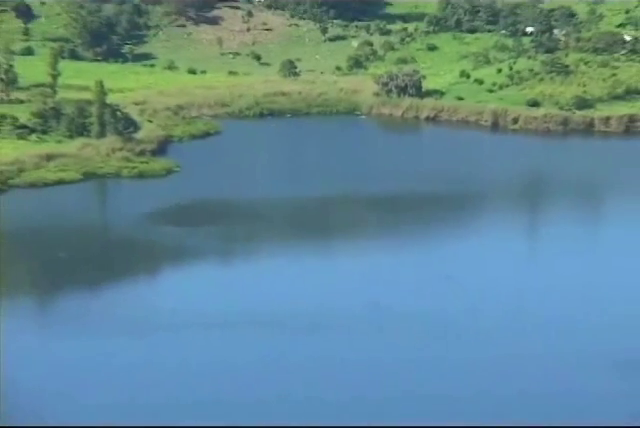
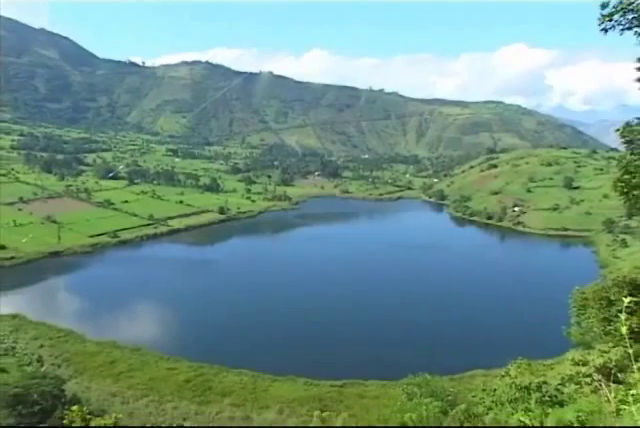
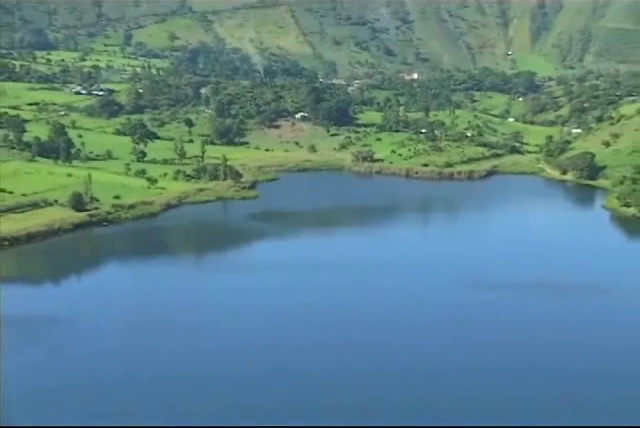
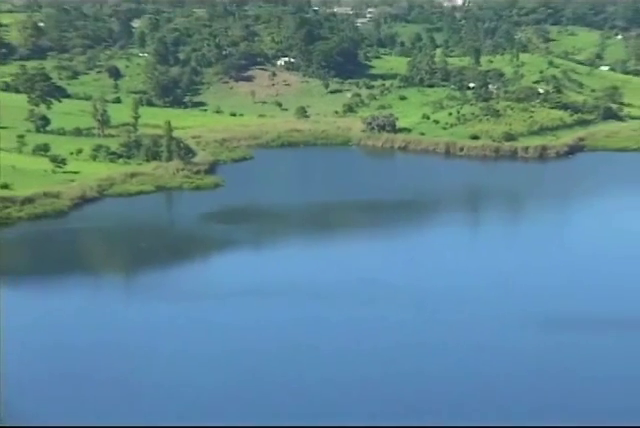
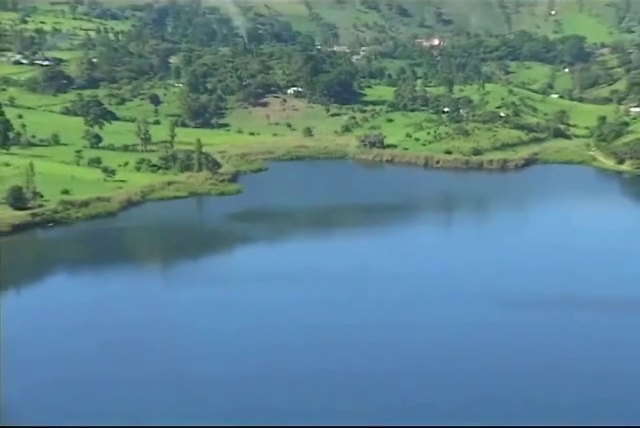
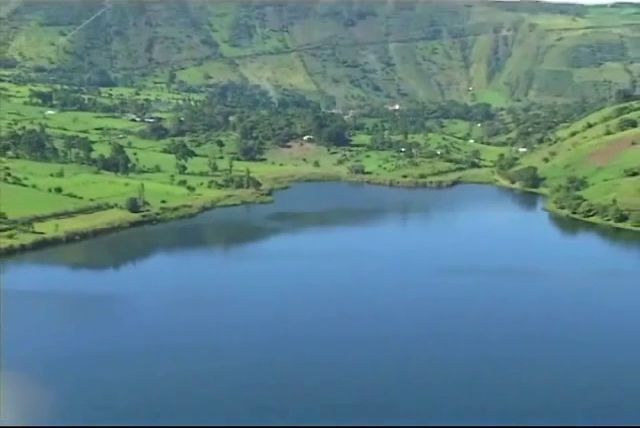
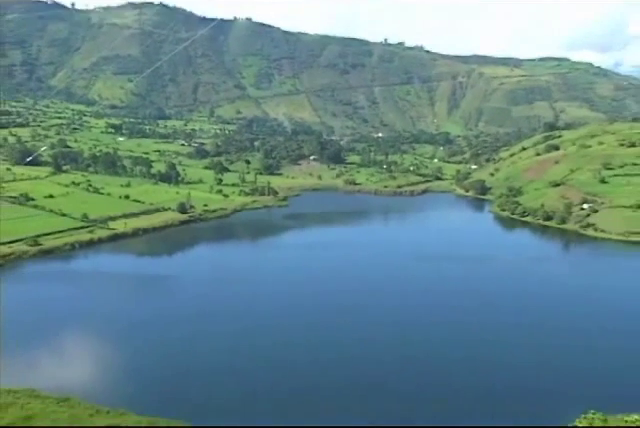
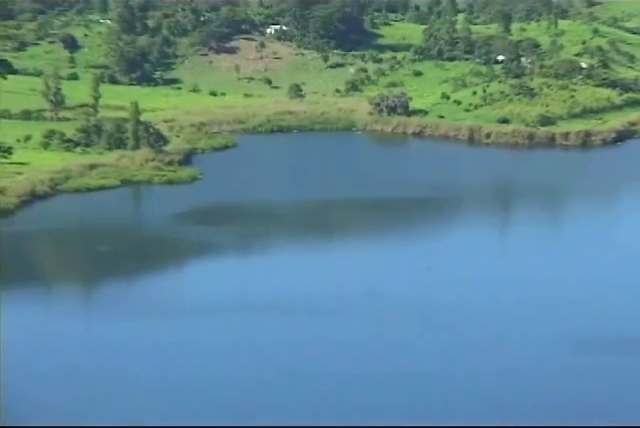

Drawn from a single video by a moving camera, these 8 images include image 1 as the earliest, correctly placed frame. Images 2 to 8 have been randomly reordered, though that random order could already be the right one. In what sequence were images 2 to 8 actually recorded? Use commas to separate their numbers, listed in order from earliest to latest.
8, 4, 5, 3, 6, 7, 2
